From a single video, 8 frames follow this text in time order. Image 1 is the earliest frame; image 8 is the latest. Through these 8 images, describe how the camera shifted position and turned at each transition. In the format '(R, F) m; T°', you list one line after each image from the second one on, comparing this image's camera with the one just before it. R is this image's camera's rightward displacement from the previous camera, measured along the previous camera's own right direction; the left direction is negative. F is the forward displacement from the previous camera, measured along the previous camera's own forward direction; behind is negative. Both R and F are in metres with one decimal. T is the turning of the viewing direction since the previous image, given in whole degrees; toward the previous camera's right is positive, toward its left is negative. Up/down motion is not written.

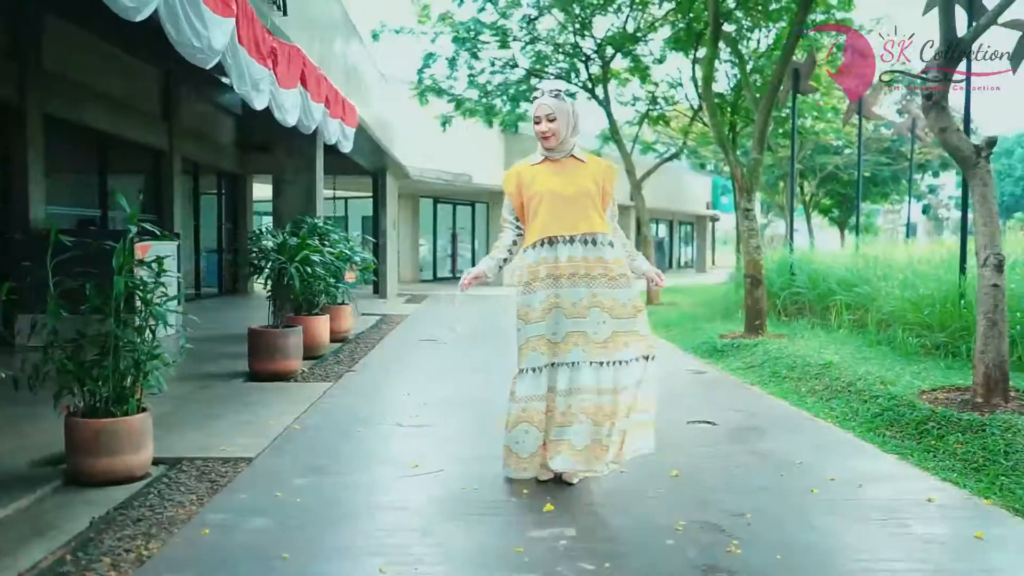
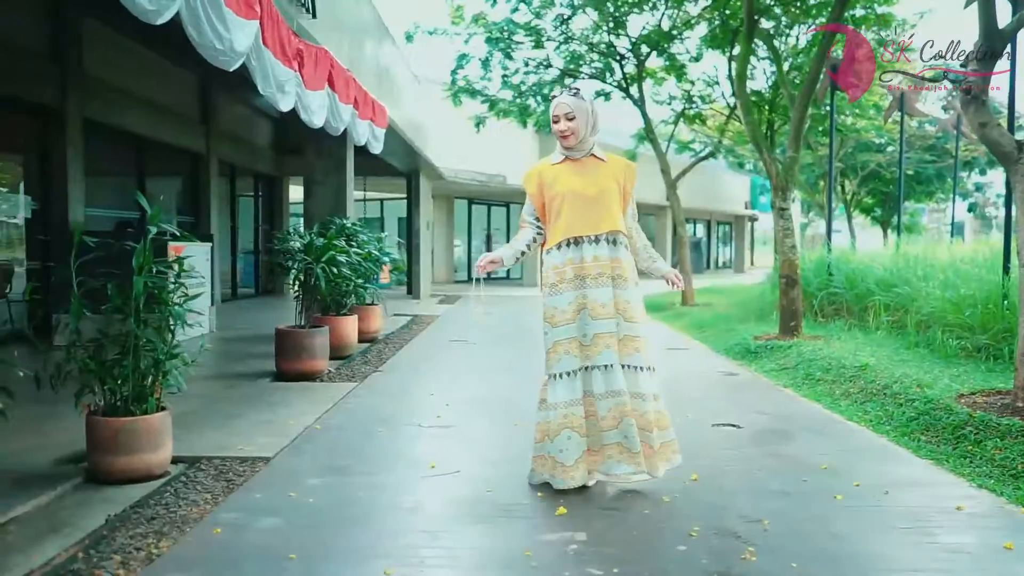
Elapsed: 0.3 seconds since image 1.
(+0.1, 0.0) m; -3°
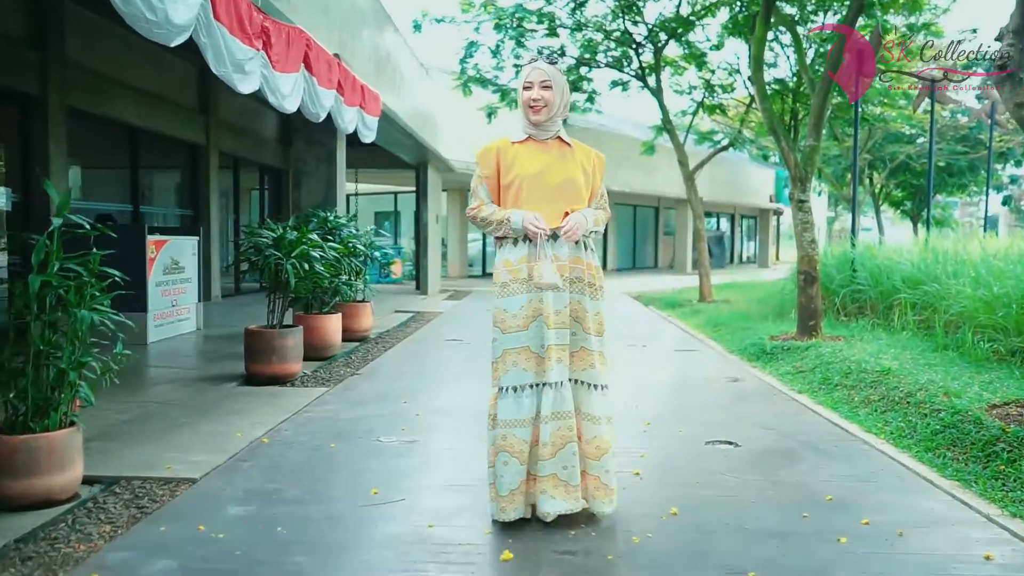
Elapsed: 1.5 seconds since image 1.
(+0.3, +0.5) m; -2°
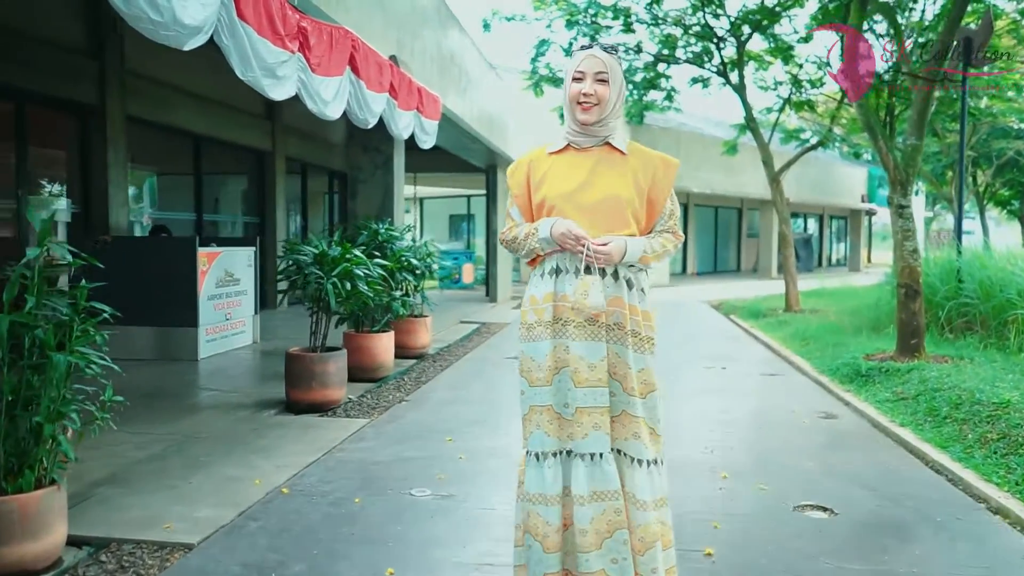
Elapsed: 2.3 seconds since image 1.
(+0.1, +0.6) m; -5°
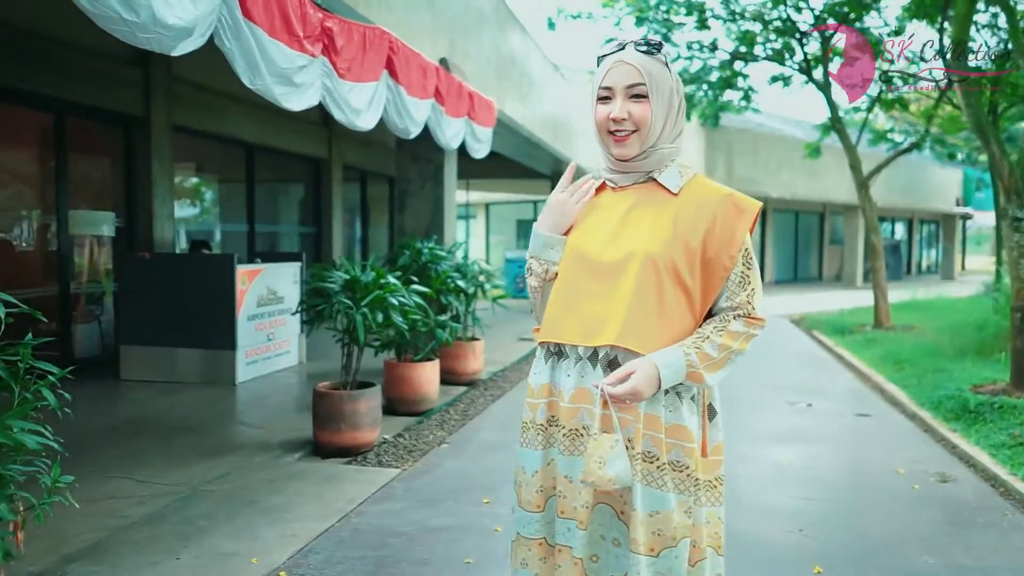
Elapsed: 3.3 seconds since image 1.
(+0.1, +0.7) m; -5°
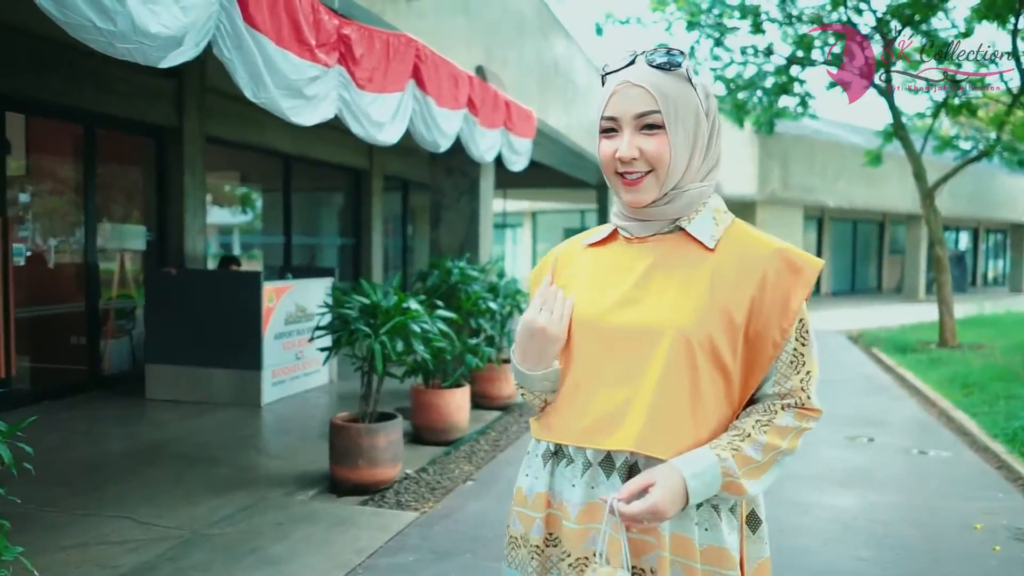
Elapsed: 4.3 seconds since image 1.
(+0.1, +0.4) m; -3°
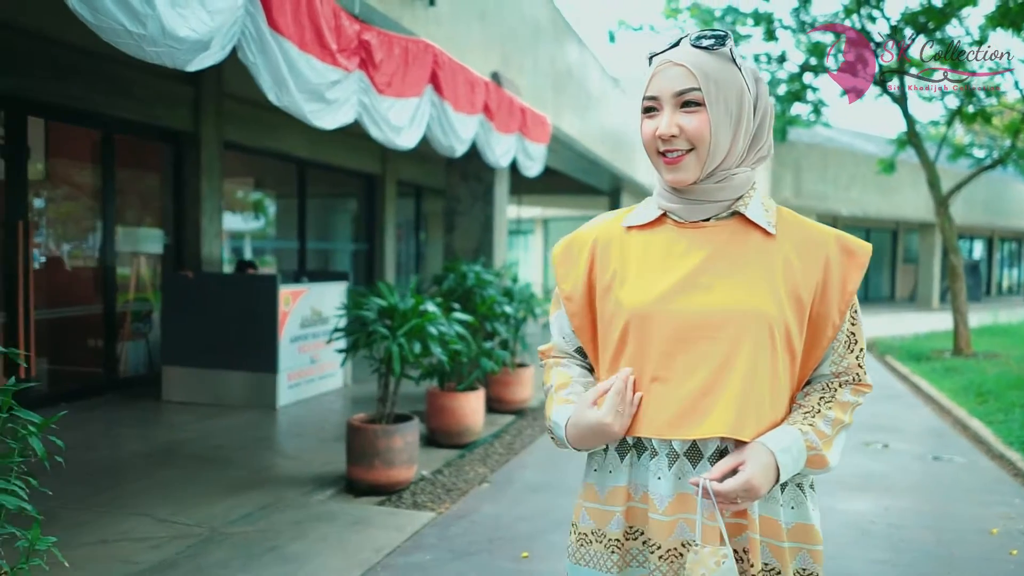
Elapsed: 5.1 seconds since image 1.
(0.0, 0.0) m; -1°
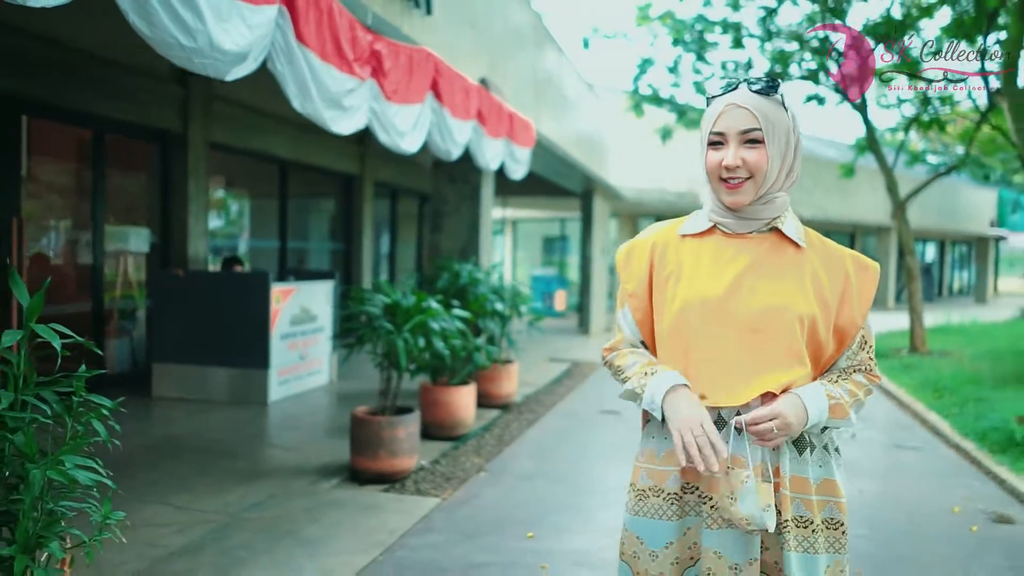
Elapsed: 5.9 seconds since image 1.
(-0.2, -0.3) m; +3°
